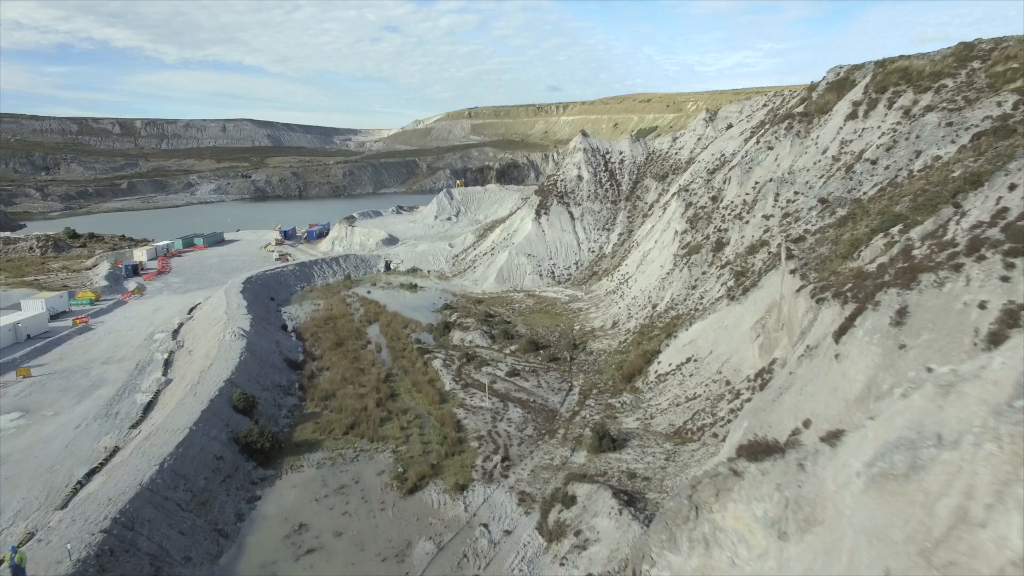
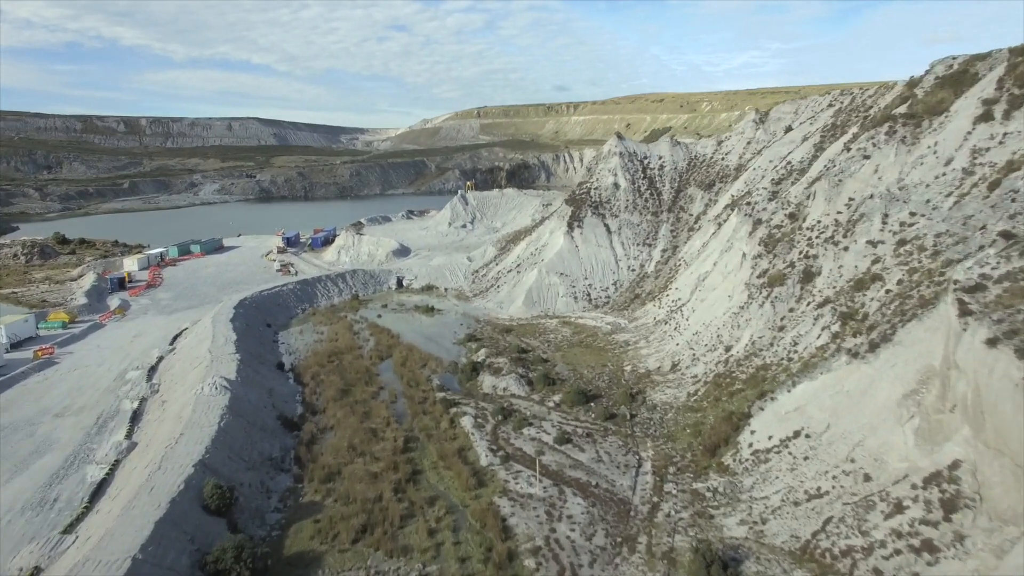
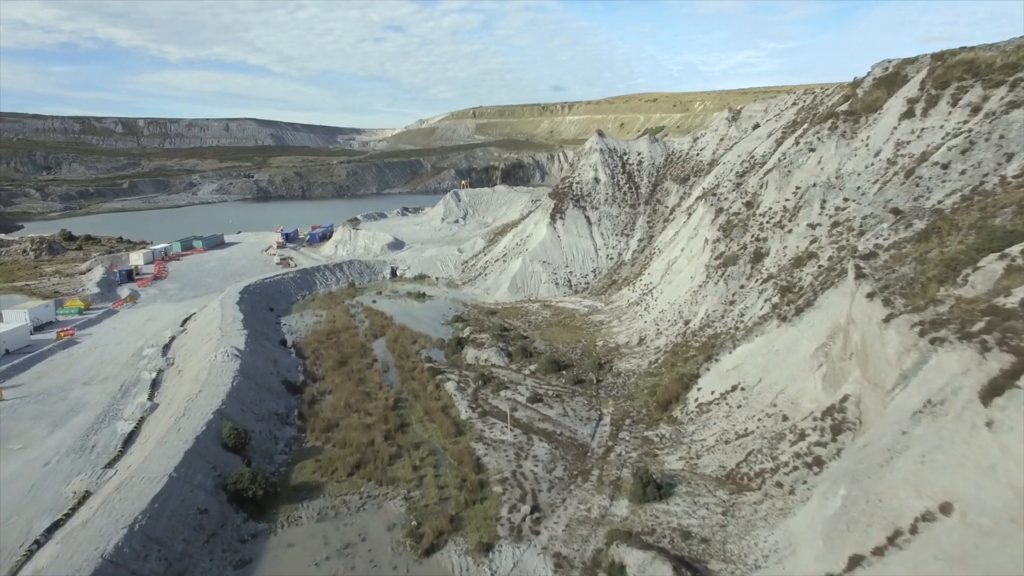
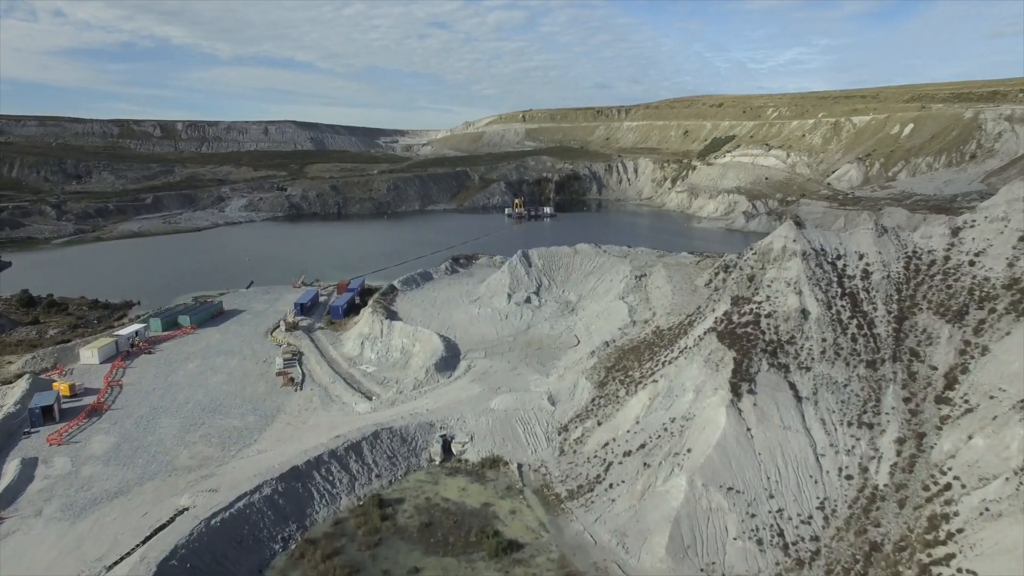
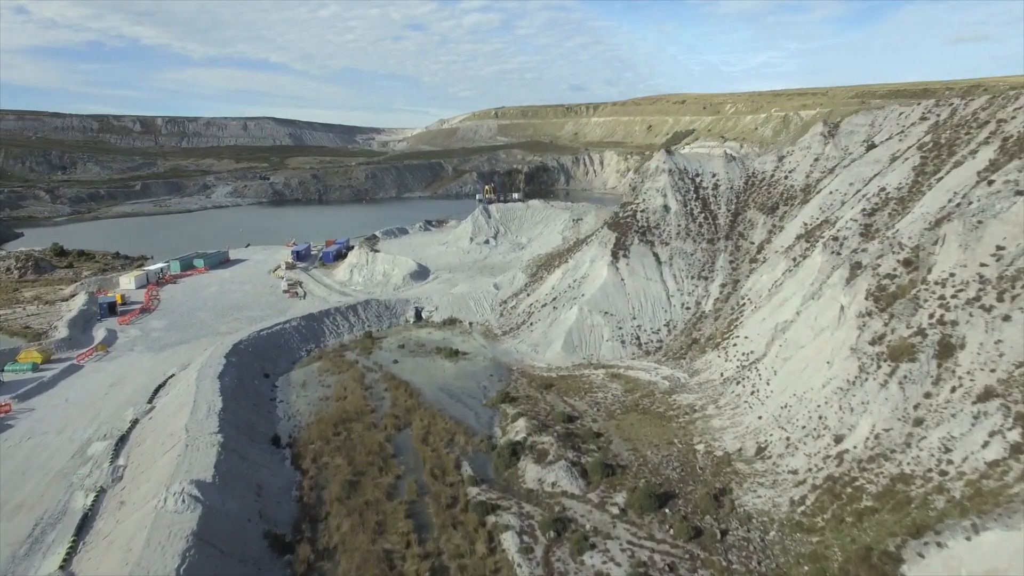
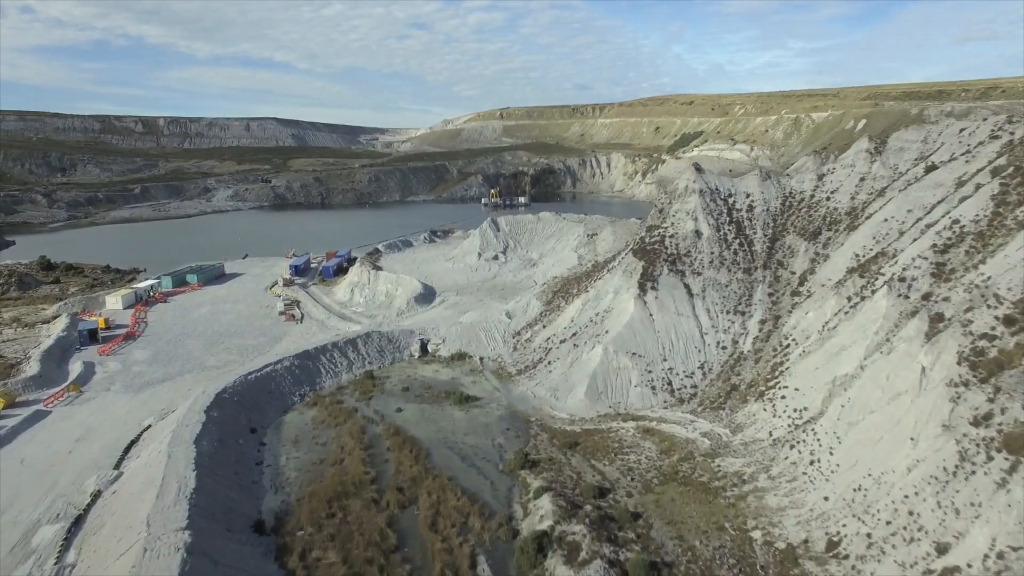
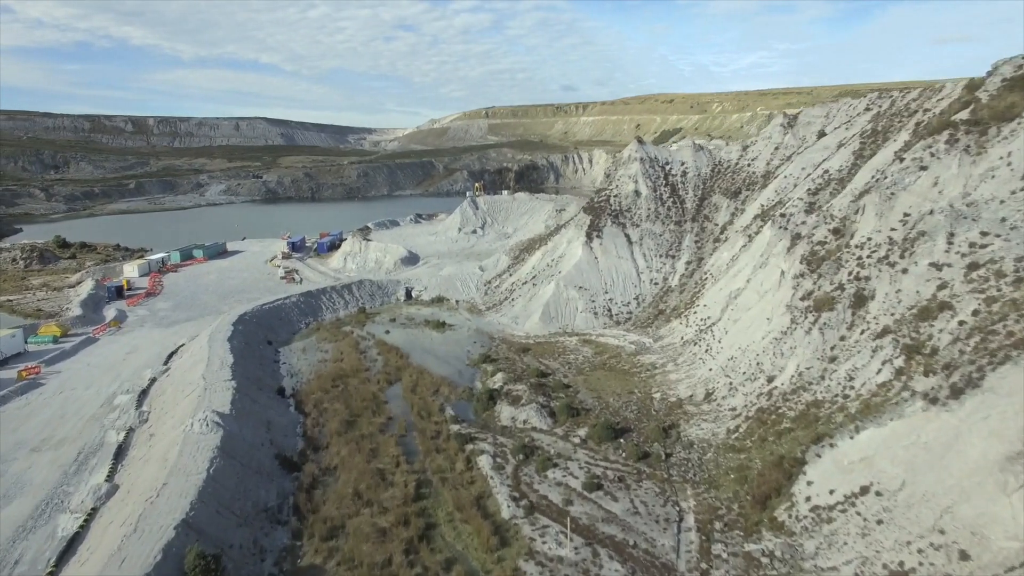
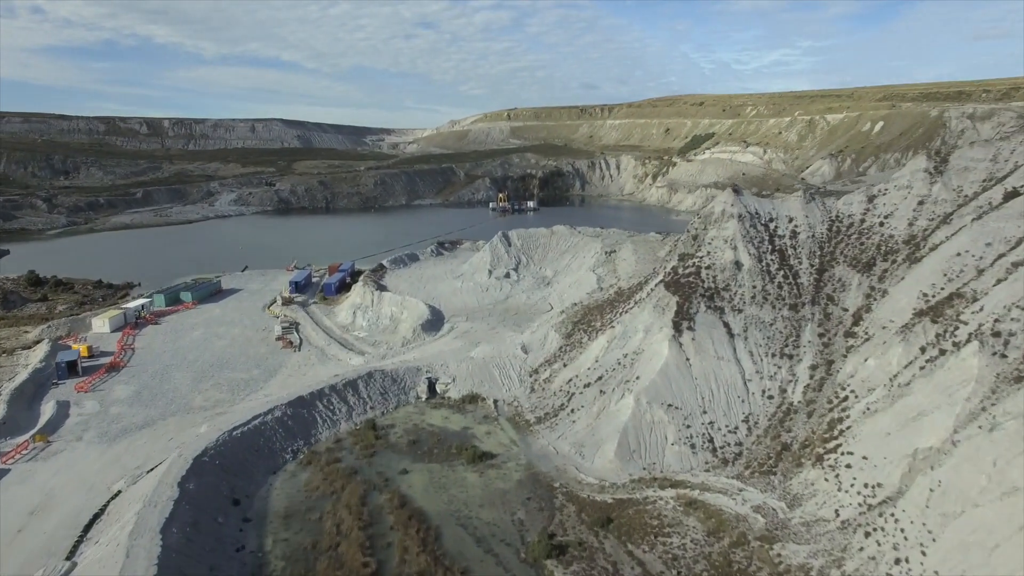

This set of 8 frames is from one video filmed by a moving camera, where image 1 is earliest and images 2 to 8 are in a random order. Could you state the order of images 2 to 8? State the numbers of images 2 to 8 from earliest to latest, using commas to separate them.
3, 2, 7, 5, 6, 8, 4
